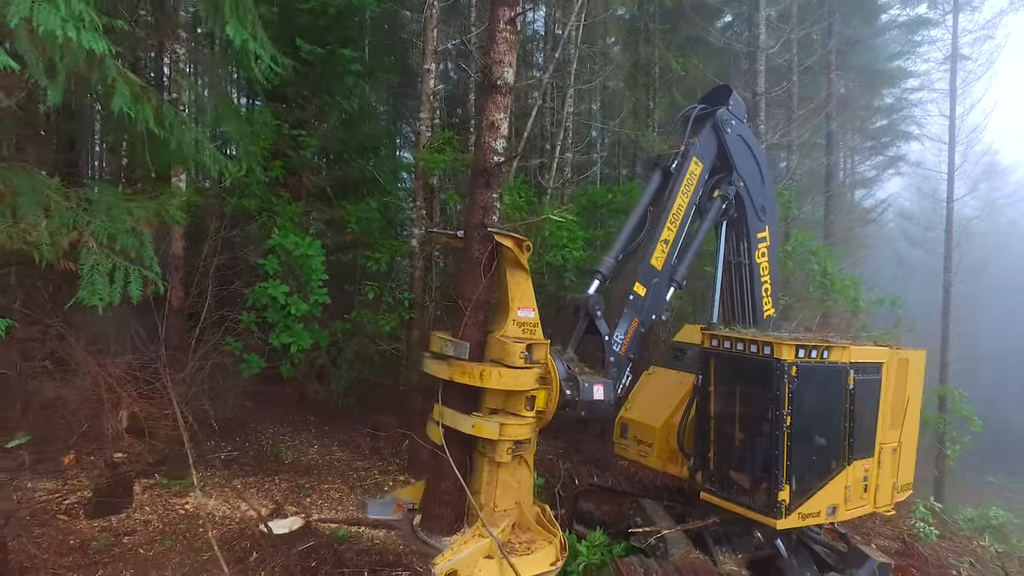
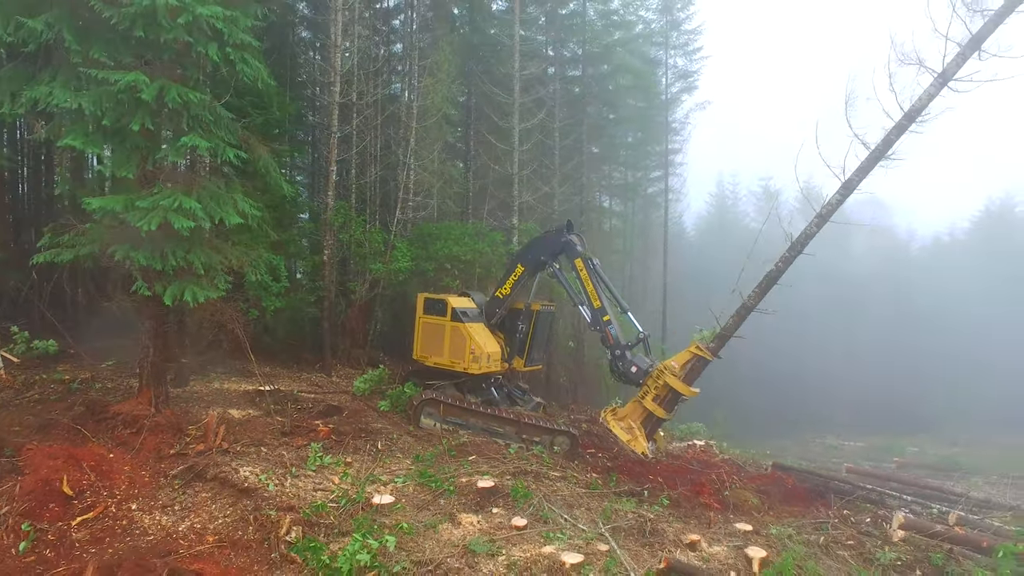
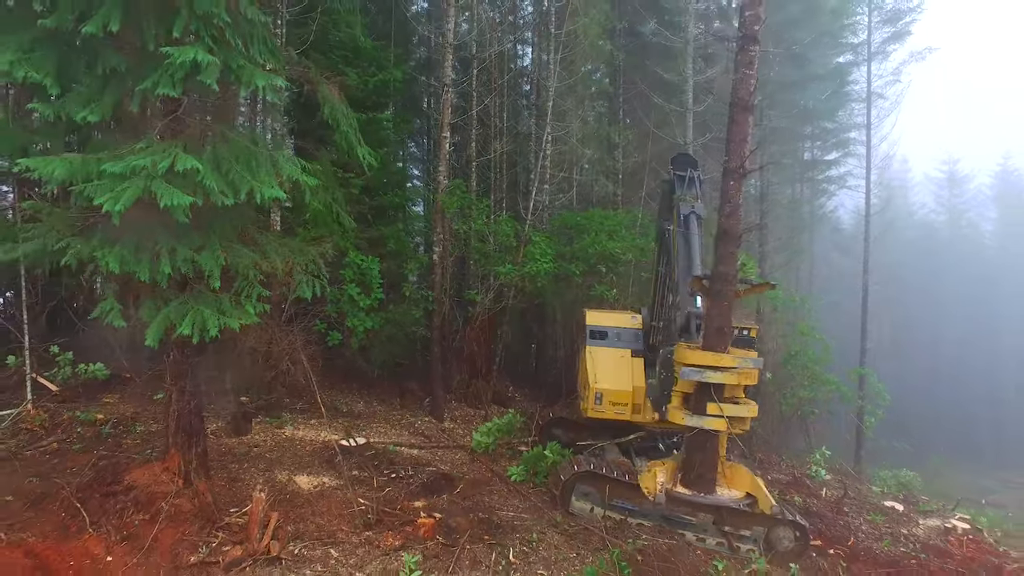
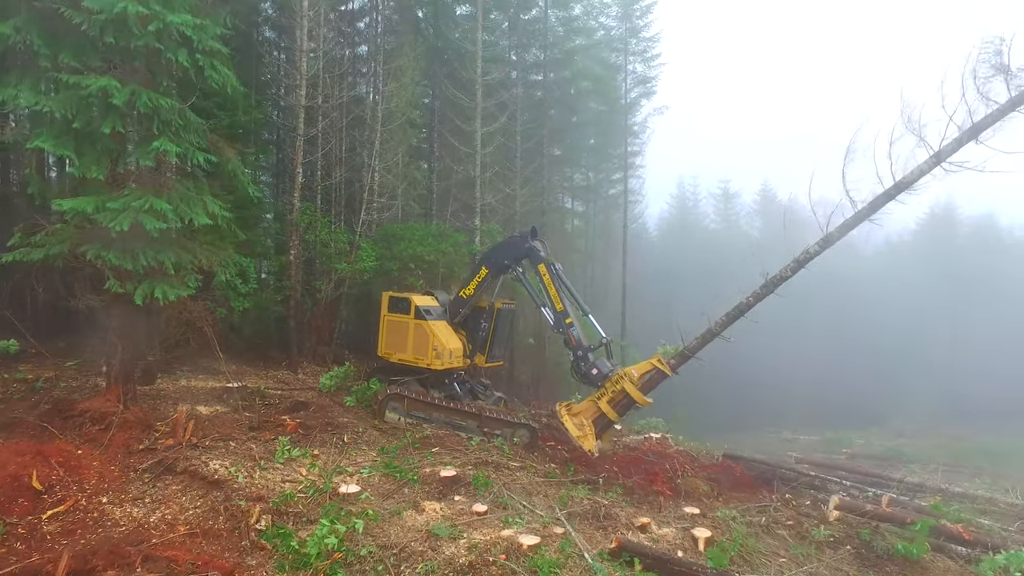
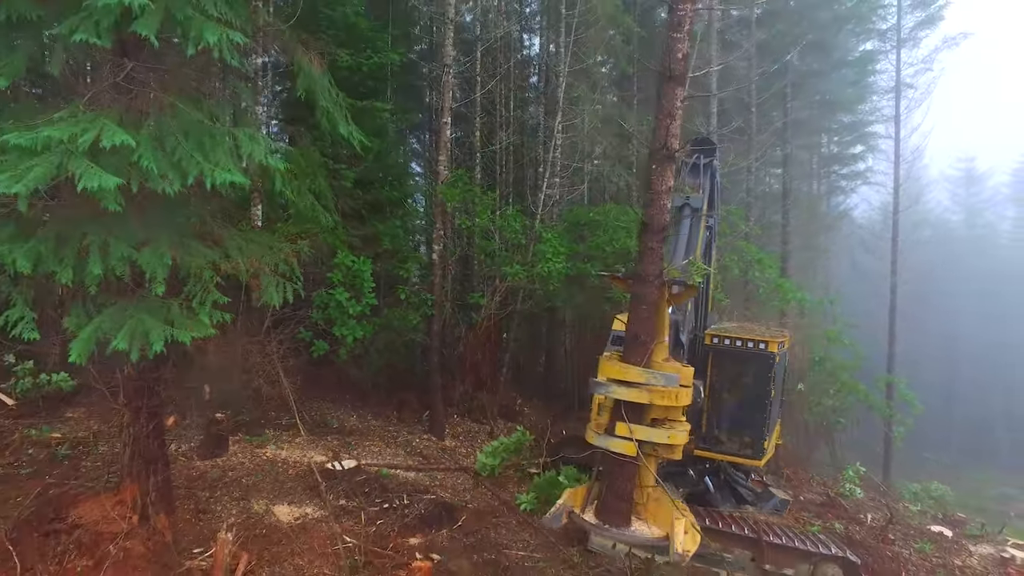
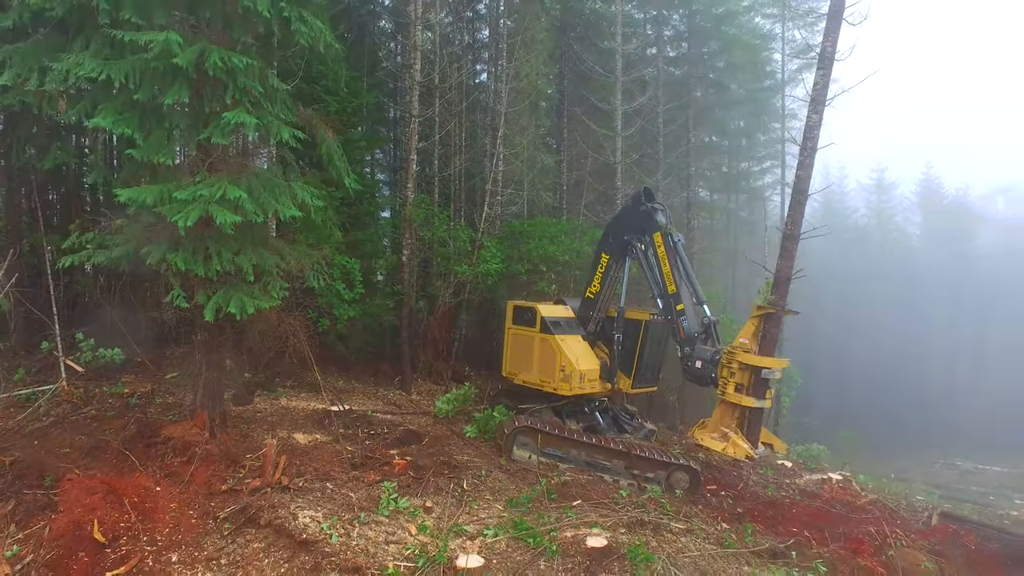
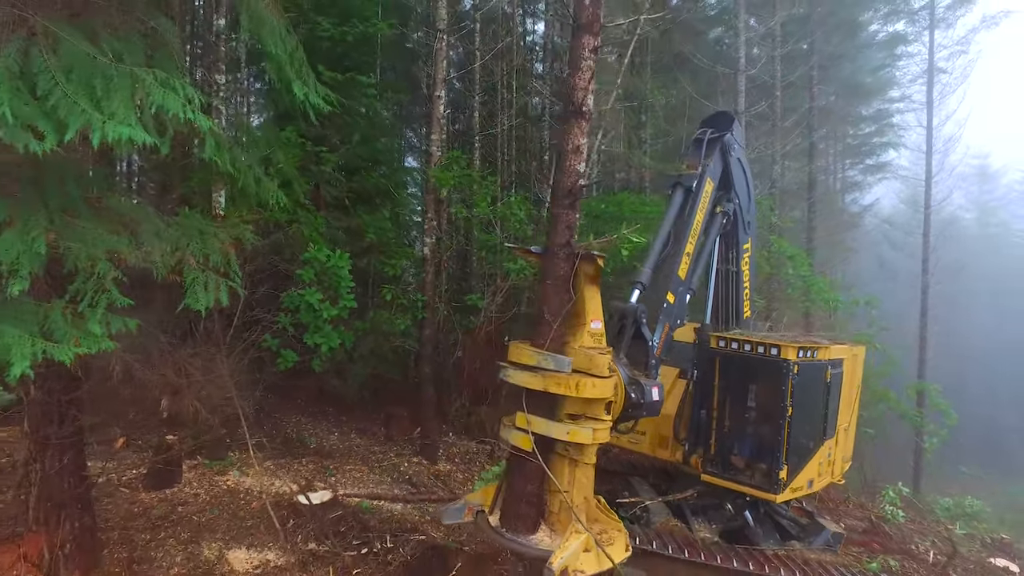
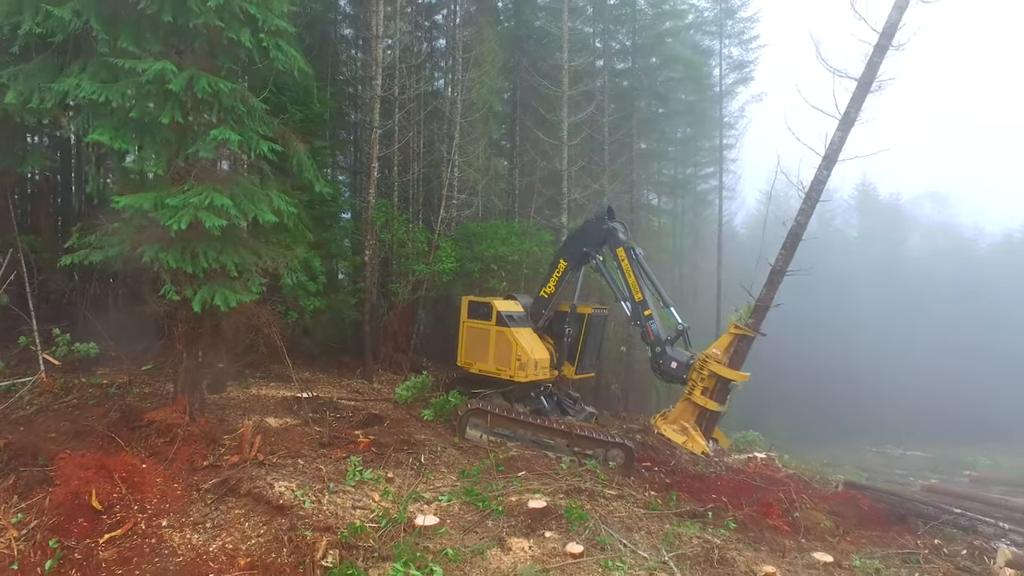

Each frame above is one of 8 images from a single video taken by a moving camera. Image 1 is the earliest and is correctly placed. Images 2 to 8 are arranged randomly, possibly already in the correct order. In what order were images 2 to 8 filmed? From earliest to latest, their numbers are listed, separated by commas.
7, 5, 3, 6, 8, 2, 4
